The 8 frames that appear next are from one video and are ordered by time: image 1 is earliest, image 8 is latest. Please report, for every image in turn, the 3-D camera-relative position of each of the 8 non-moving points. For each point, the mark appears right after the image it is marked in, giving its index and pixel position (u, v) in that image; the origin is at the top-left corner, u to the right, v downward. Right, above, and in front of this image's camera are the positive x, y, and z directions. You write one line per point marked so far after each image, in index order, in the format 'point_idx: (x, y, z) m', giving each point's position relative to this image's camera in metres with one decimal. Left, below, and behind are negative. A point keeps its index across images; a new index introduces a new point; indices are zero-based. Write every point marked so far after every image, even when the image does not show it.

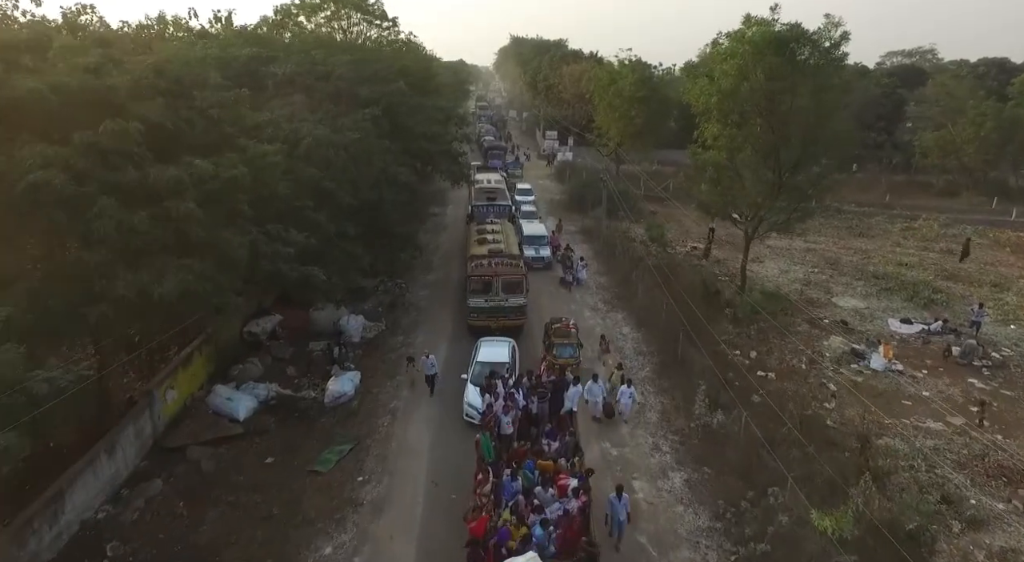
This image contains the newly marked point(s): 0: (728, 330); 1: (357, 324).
0: (+6.5, -1.5, +18.9) m
1: (-4.6, -1.3, +18.7) m
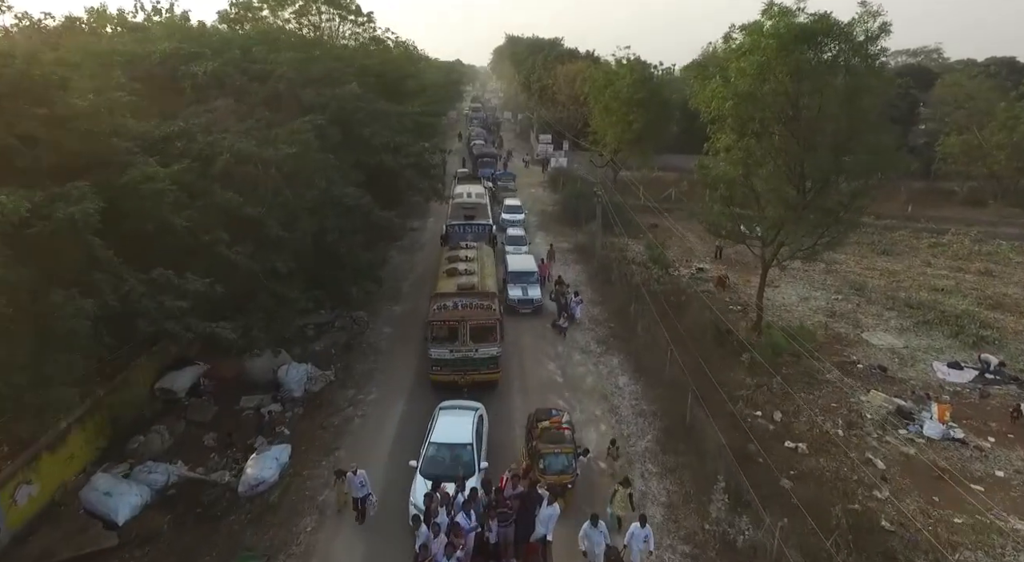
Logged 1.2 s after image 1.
0: (+5.9, -2.5, +15.7) m
1: (-5.3, -2.3, +15.5) m
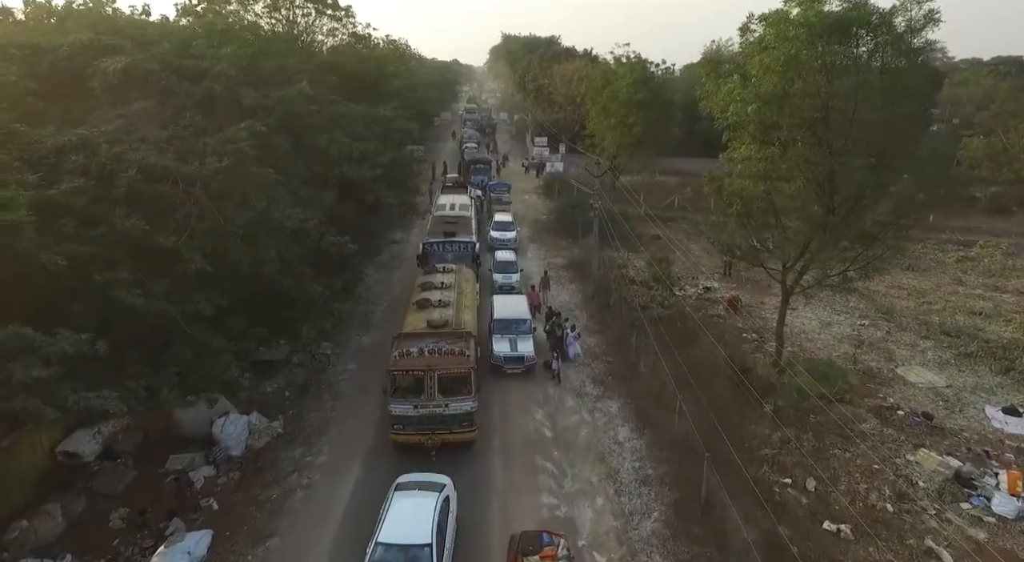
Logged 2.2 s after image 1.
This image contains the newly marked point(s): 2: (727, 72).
0: (+5.4, -3.3, +13.2) m
1: (-5.7, -3.1, +13.0) m
2: (+5.4, +5.2, +15.6) m
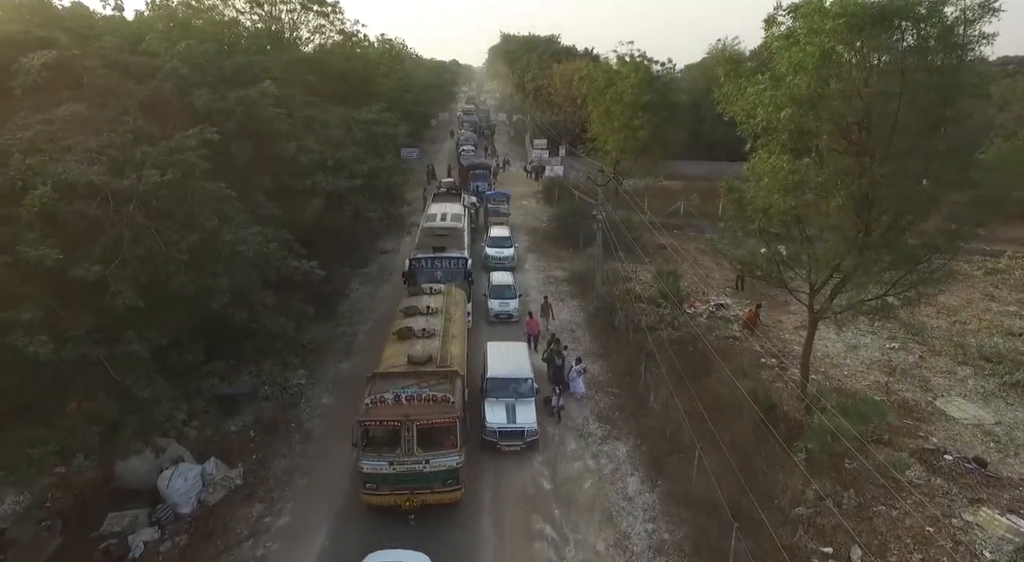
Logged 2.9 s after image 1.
0: (+5.3, -3.8, +11.4) m
1: (-5.8, -3.7, +11.2) m
2: (+5.3, +4.7, +13.9) m
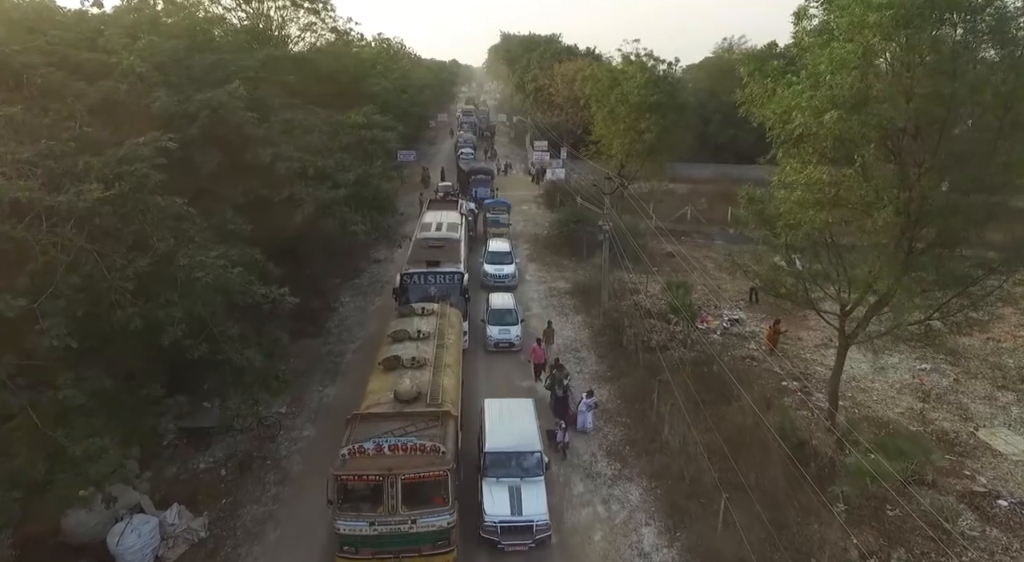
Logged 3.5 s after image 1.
0: (+5.3, -4.3, +10.0) m
1: (-5.8, -4.1, +9.8) m
2: (+5.3, +4.2, +12.5) m
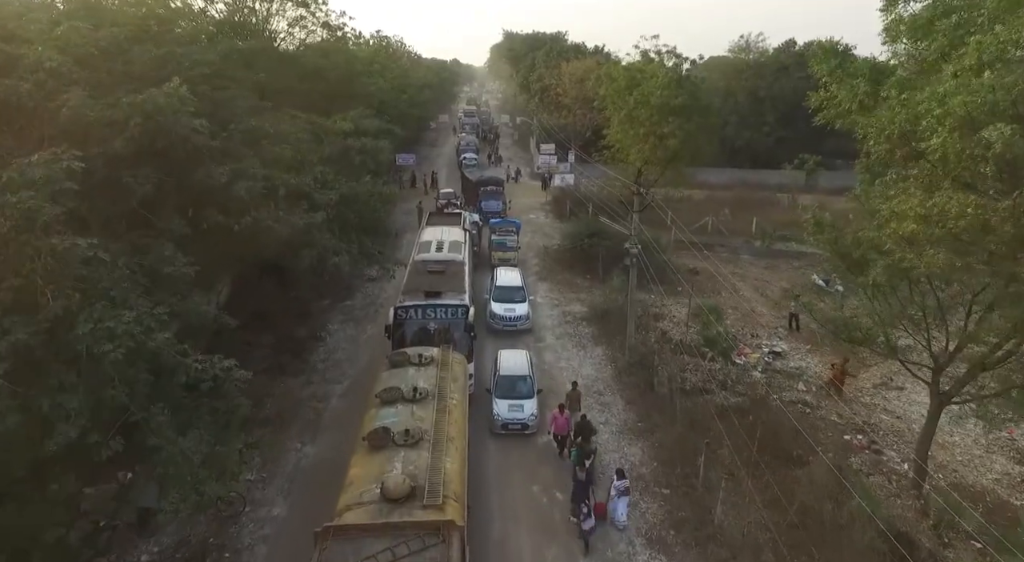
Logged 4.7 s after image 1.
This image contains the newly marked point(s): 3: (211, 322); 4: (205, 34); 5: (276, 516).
0: (+5.6, -5.1, +7.5) m
1: (-5.5, -4.9, +7.3) m
2: (+5.6, +3.4, +9.9) m
3: (-4.2, -0.6, +8.7) m
4: (-7.1, +5.7, +14.3) m
5: (-4.1, -4.1, +11.0) m
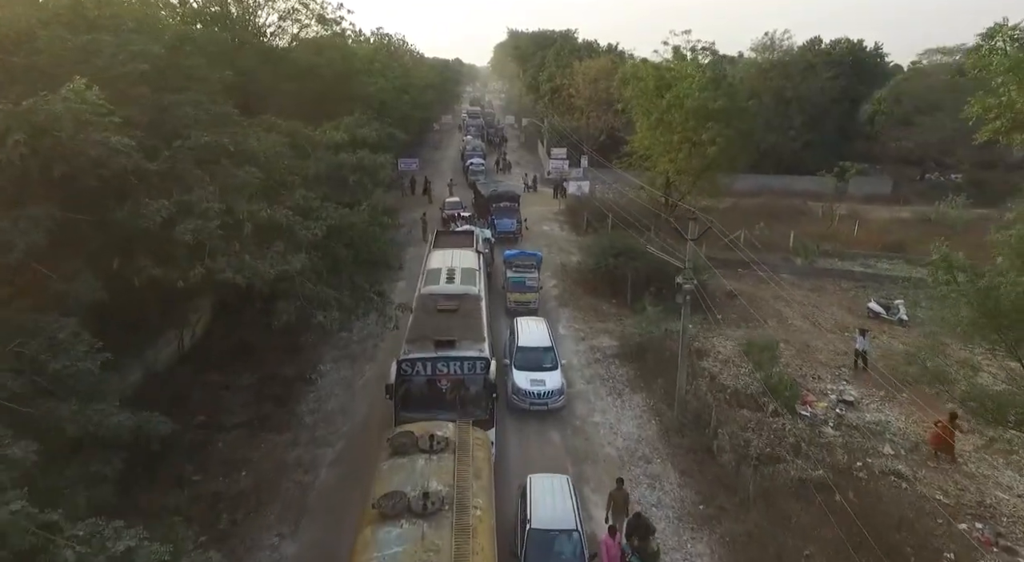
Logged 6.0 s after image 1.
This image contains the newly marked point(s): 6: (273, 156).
0: (+6.2, -5.9, +4.7) m
1: (-5.0, -5.7, +4.5) m
2: (+6.2, +2.6, +7.2) m
3: (-3.6, -1.4, +5.9) m
4: (-6.5, +4.8, +11.6) m
5: (-3.6, -5.0, +8.3) m
6: (-4.0, +2.1, +10.3) m
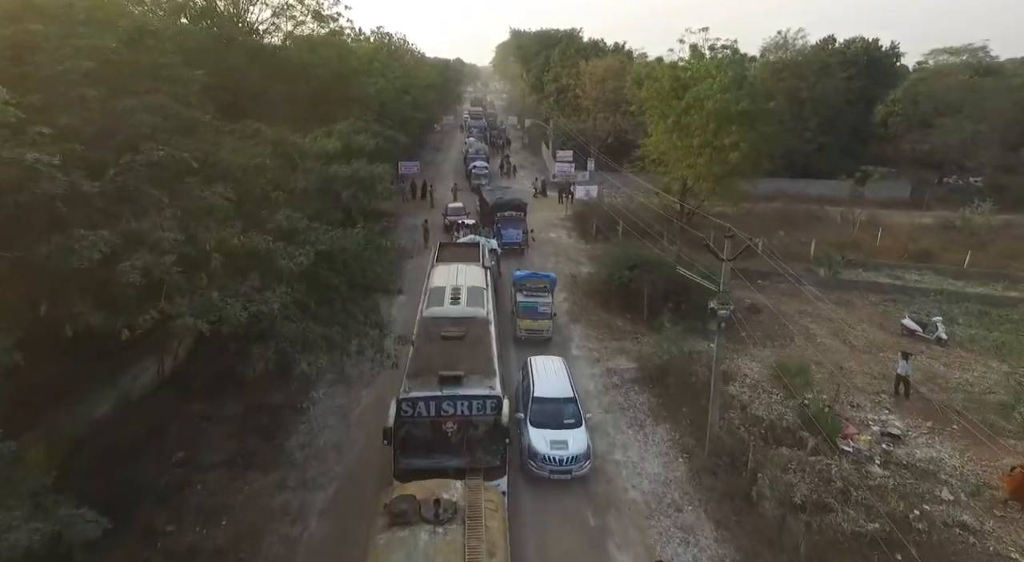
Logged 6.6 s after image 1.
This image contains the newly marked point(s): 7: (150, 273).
0: (+6.4, -6.4, +3.3) m
1: (-4.7, -6.2, +3.1) m
2: (+6.4, +2.1, +5.8) m
3: (-3.4, -1.9, +4.5) m
4: (-6.3, +4.4, +10.1) m
5: (-3.3, -5.4, +6.9) m
6: (-3.7, +1.6, +8.9) m
7: (-3.4, +0.1, +5.9) m
